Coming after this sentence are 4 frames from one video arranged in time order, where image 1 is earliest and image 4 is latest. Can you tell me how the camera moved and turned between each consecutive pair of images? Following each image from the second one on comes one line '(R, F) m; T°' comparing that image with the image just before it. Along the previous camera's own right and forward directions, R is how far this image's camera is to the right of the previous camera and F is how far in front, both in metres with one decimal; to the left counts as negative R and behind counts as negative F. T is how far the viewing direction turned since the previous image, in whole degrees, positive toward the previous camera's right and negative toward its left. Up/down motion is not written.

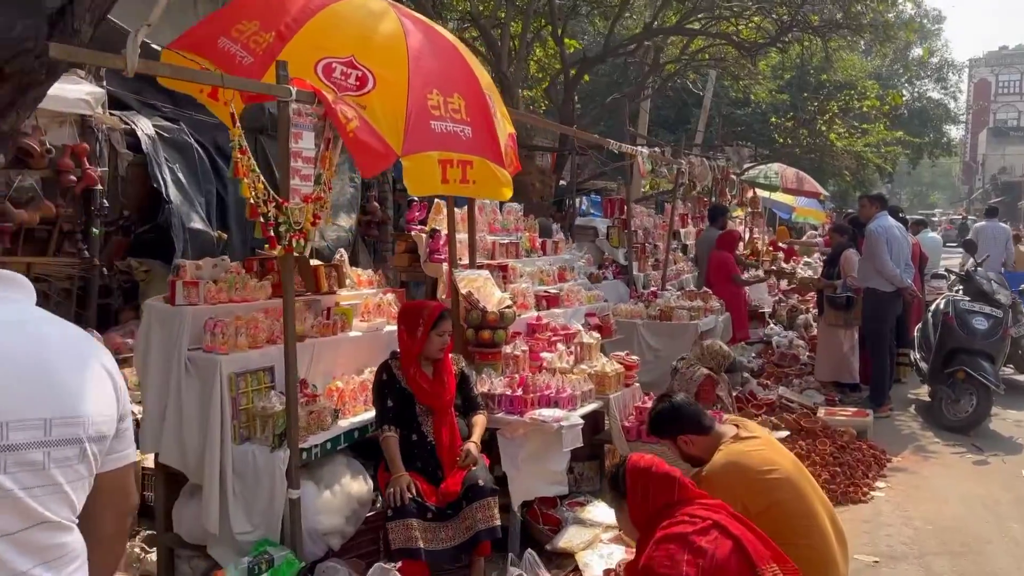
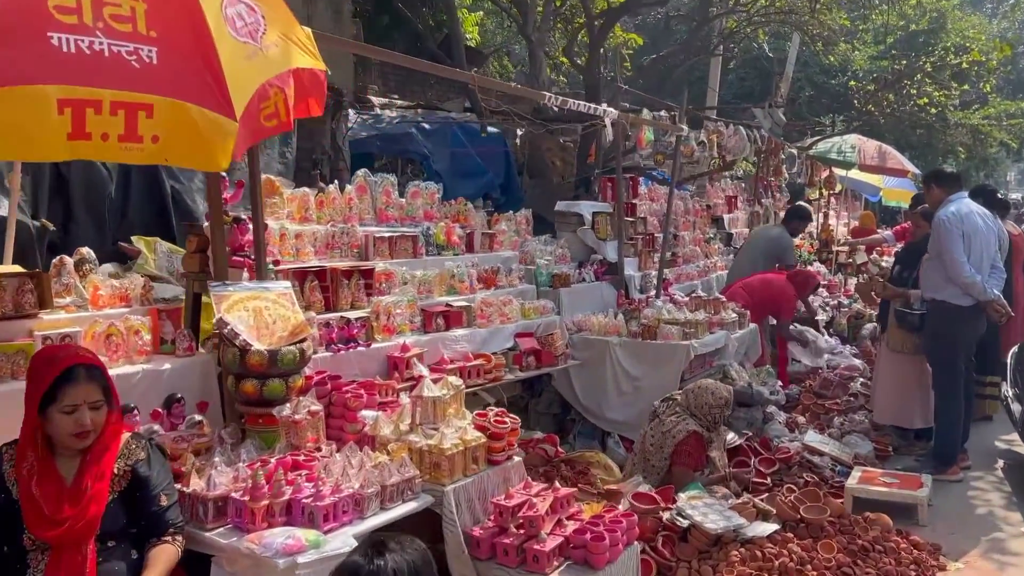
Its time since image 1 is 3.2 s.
(+1.2, +2.0) m; -7°
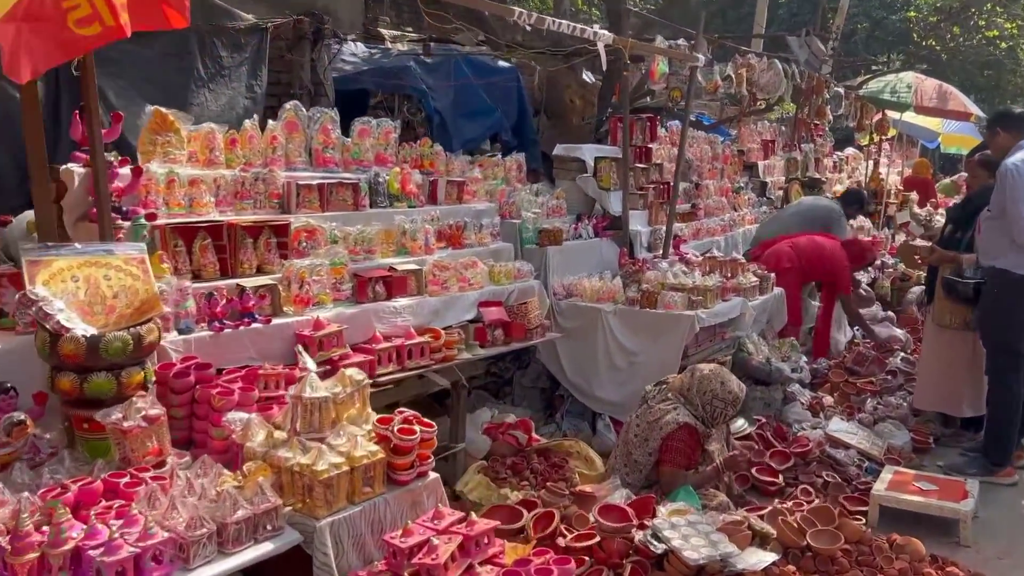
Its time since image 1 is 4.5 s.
(+0.4, +0.9) m; -3°
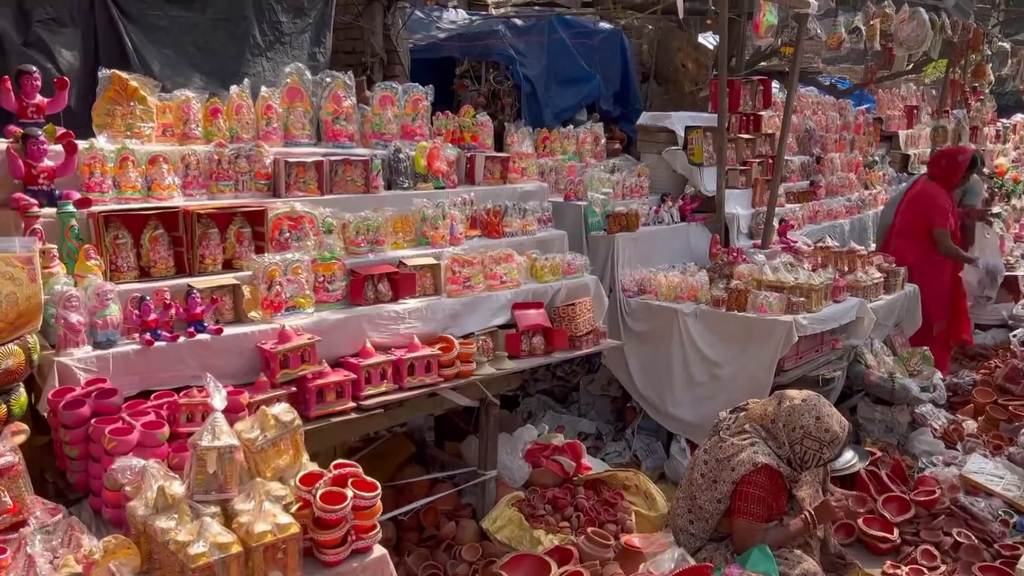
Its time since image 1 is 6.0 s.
(+0.4, +0.8) m; -9°
